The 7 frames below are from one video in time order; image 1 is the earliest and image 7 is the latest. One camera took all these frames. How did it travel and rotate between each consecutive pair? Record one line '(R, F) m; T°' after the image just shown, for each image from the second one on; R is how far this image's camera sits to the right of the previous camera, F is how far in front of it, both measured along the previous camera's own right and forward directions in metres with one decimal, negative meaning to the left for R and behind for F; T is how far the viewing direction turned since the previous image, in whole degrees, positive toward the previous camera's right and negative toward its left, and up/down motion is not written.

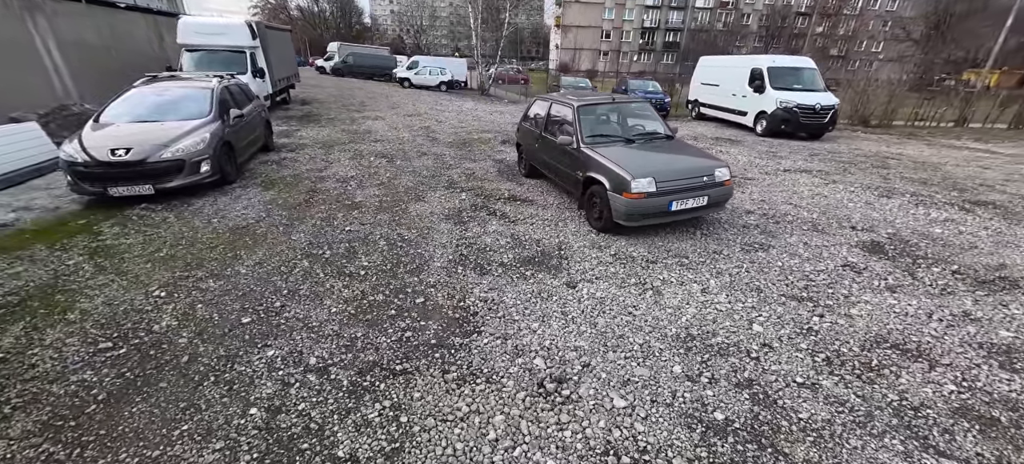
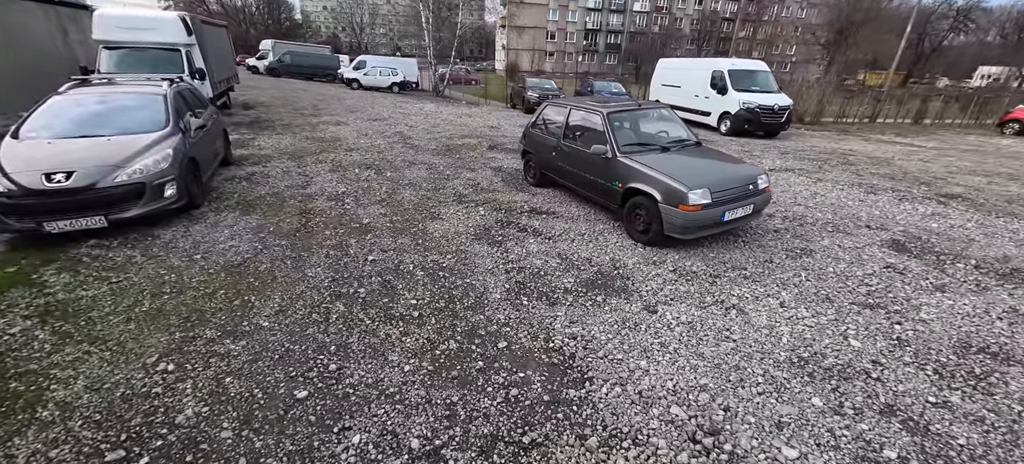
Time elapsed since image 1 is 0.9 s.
(-1.3, +0.6) m; +8°
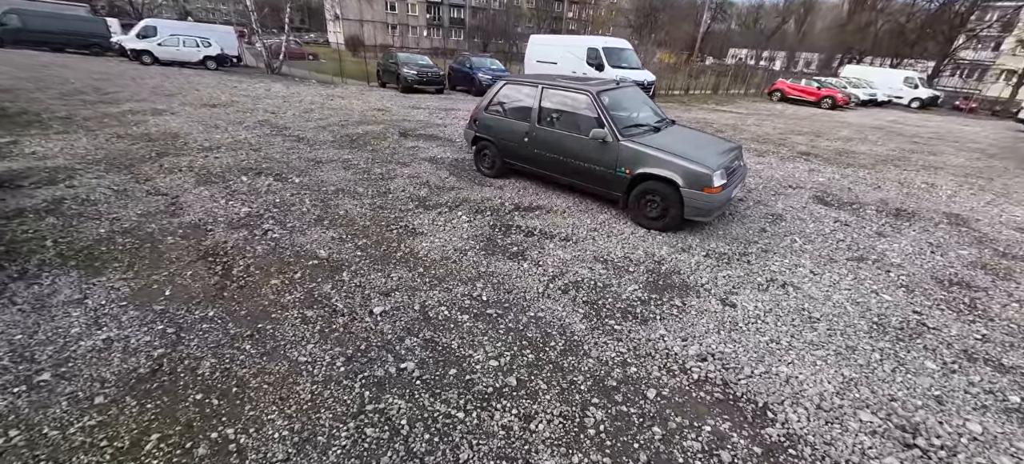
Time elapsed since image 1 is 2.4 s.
(-1.7, +1.3) m; +21°
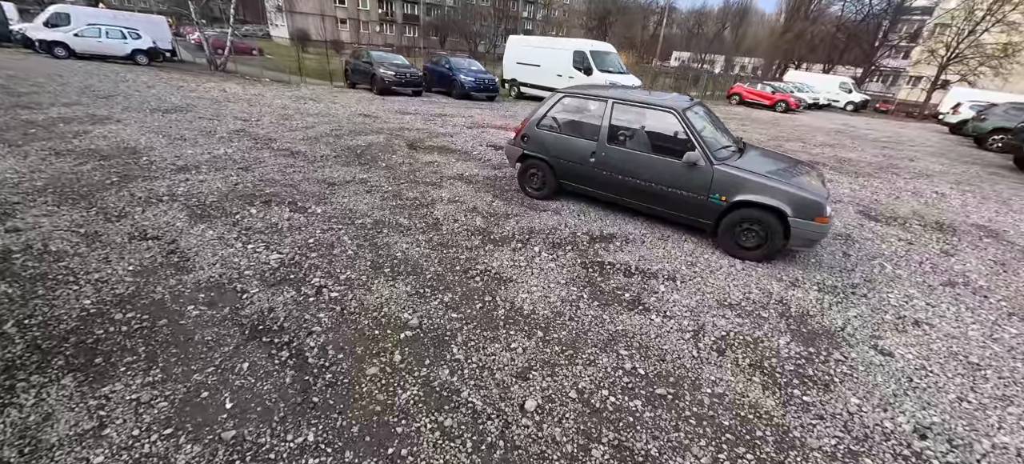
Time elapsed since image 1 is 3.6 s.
(-1.4, +0.8) m; +7°
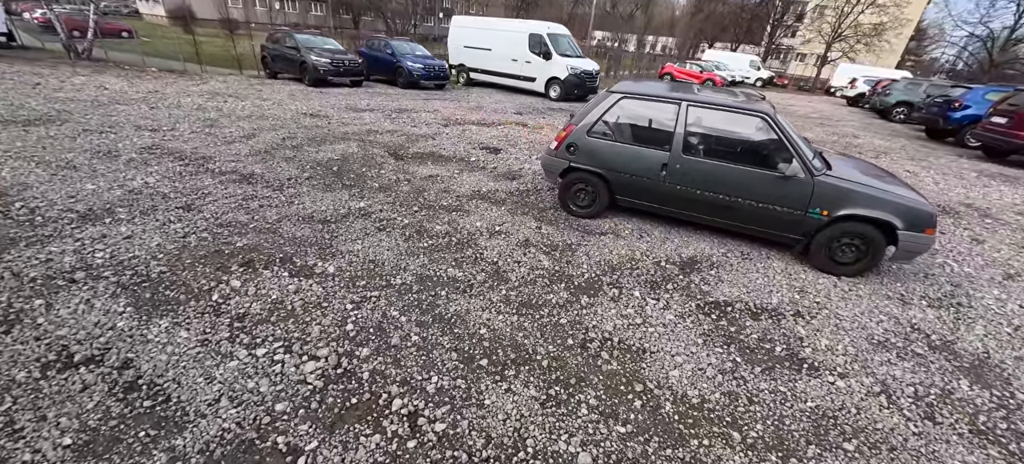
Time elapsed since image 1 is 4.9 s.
(-1.4, +1.1) m; +11°
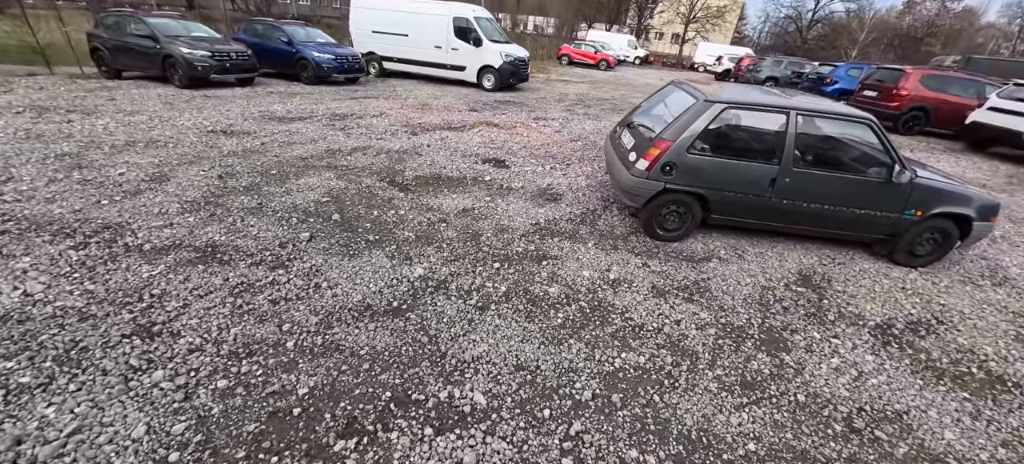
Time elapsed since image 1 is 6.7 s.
(-1.8, +1.2) m; +16°
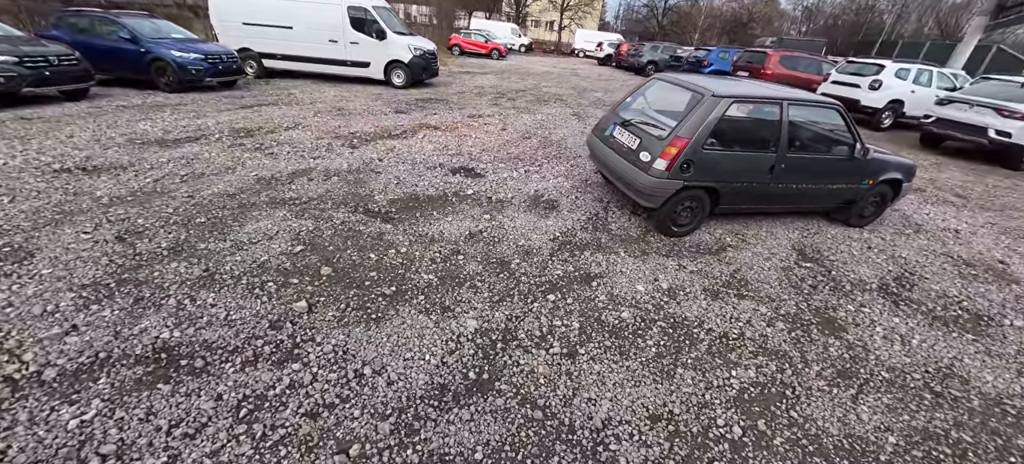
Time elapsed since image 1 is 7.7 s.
(-1.1, +0.6) m; +15°
